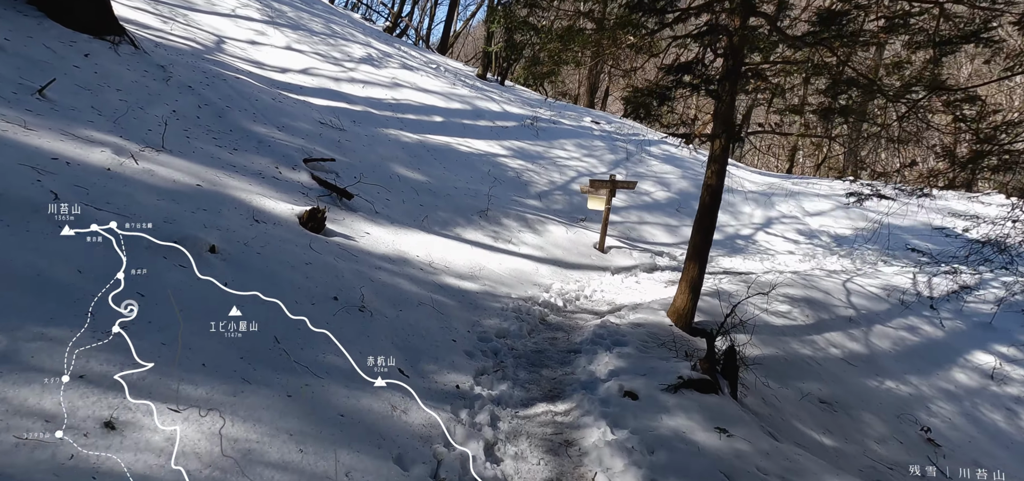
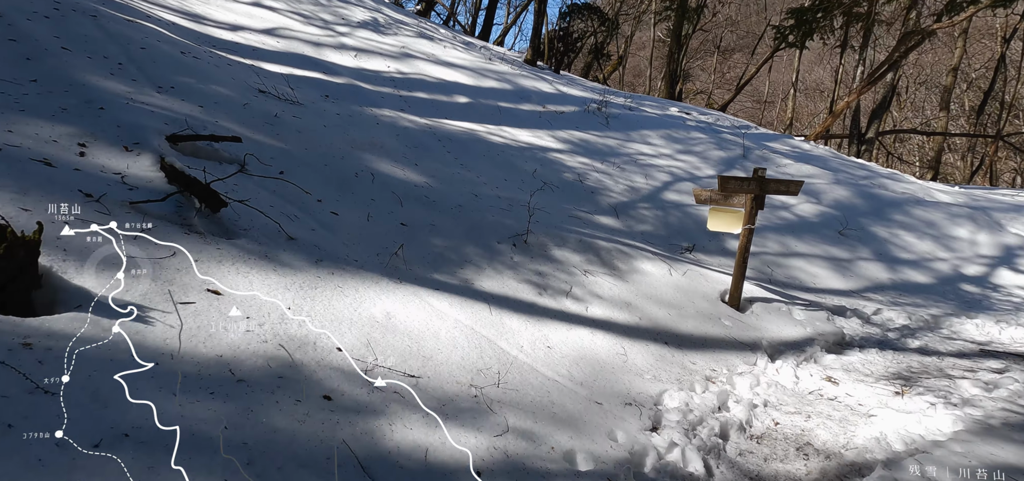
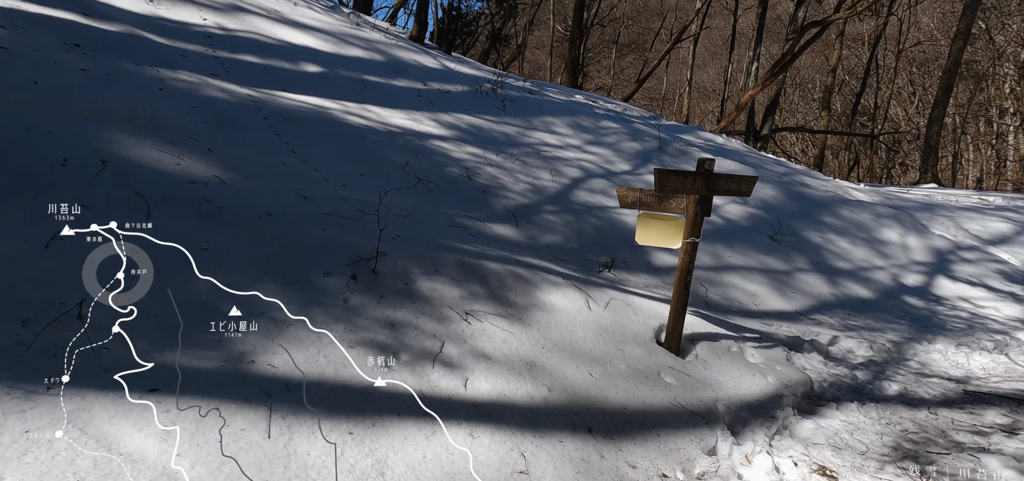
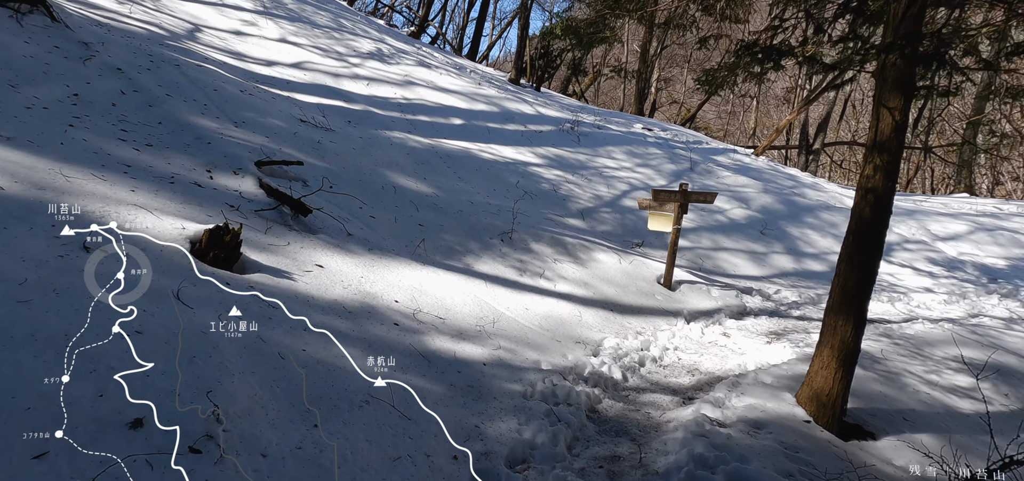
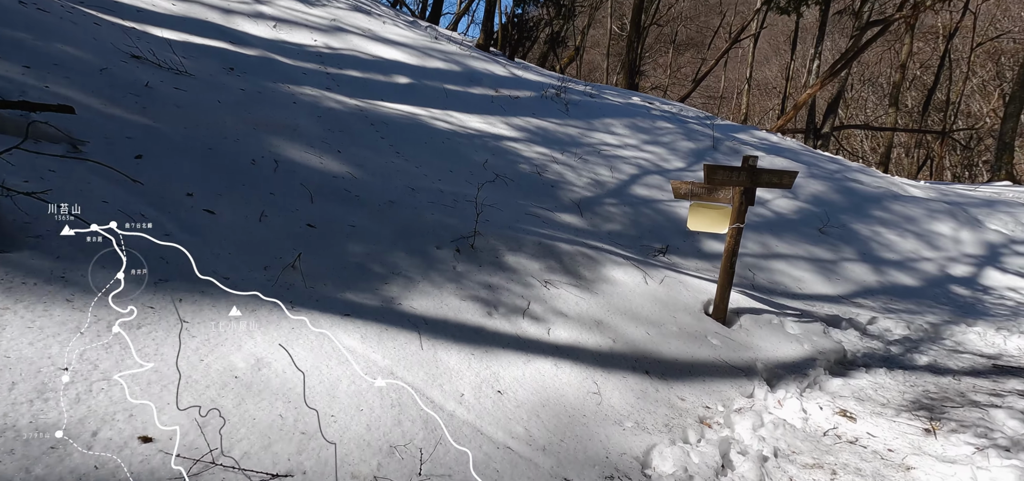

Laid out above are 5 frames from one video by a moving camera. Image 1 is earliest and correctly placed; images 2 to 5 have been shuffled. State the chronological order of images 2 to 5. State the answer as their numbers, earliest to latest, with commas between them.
4, 2, 5, 3
